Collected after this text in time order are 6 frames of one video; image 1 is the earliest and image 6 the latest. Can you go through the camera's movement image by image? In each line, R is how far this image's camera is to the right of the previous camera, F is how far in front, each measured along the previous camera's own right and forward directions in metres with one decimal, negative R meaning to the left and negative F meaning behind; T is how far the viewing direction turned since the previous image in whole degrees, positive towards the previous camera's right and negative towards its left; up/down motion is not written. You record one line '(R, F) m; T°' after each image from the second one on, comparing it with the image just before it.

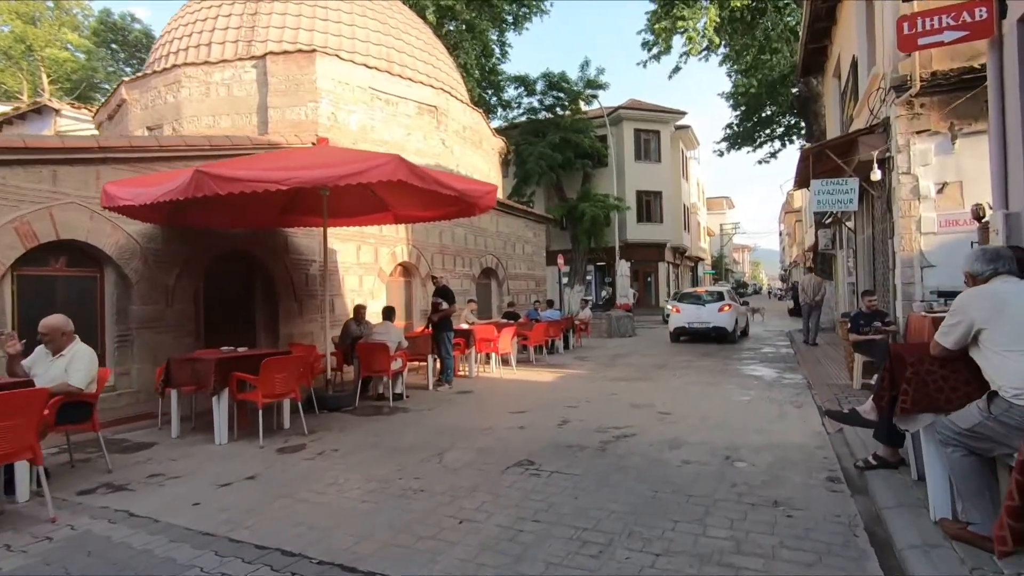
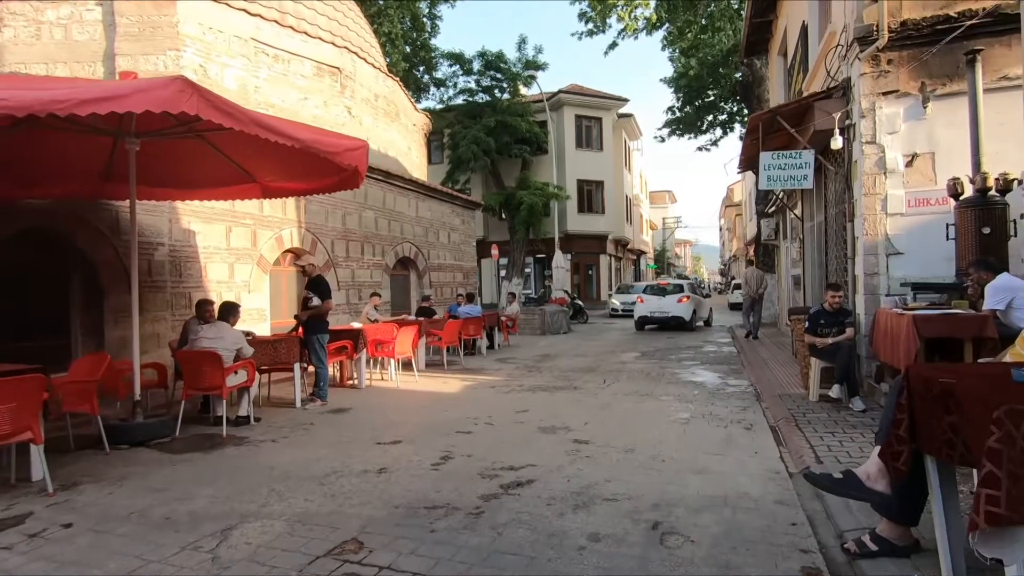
(+0.8, +1.9) m; +5°
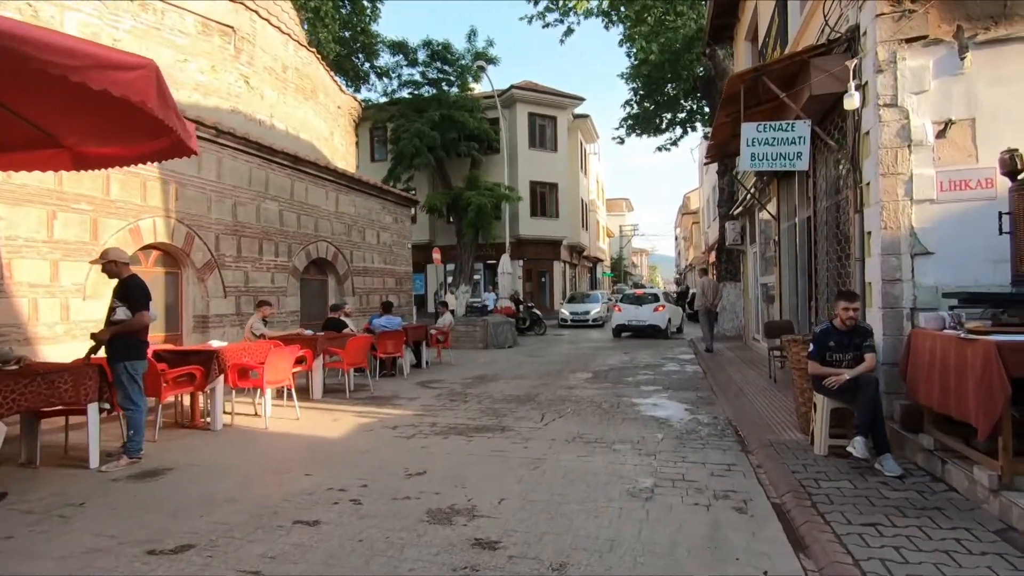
(+0.6, +2.1) m; +4°
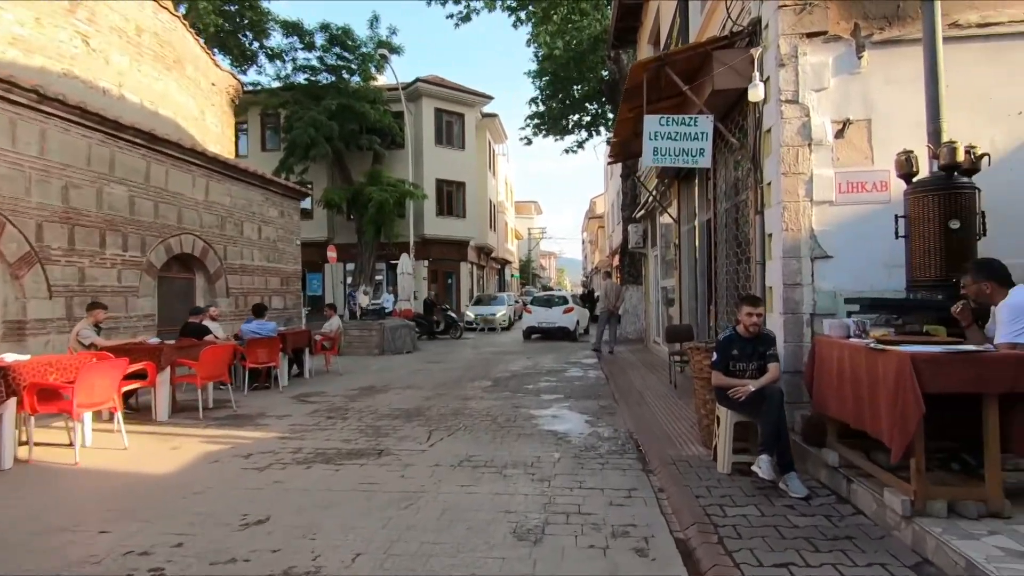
(+0.3, +0.8) m; +10°
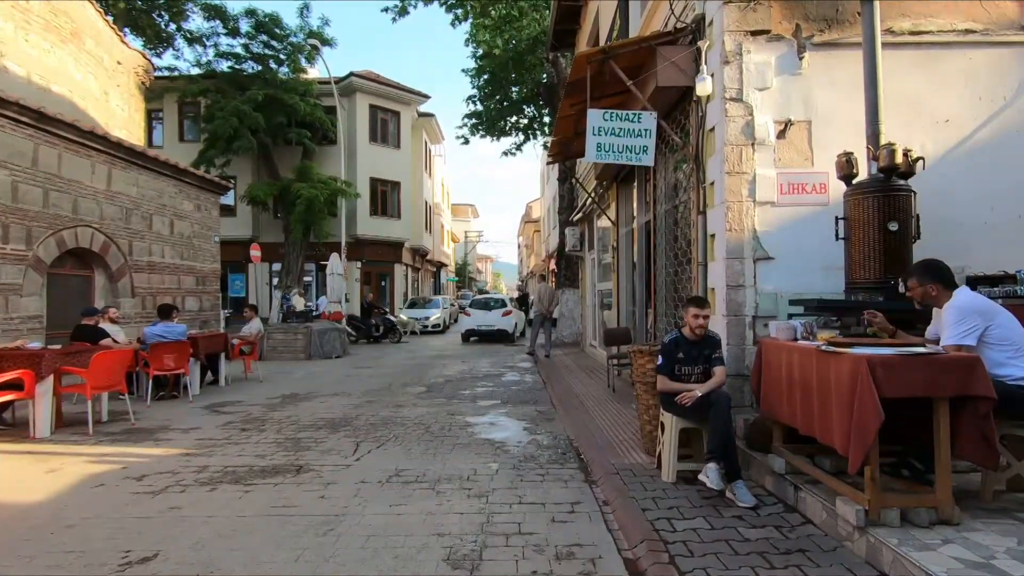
(0.0, +0.4) m; +7°
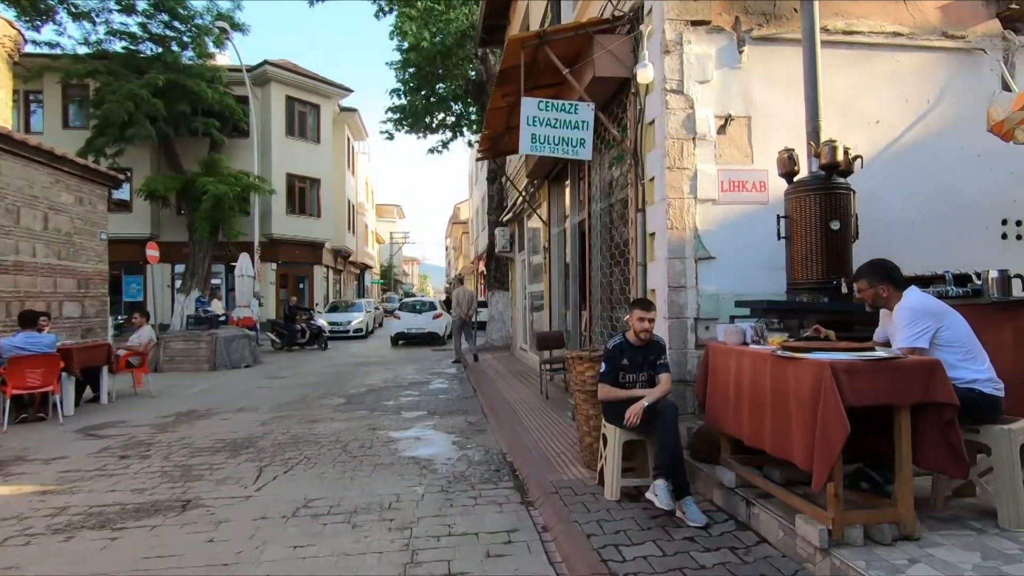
(0.0, +0.5) m; +8°
